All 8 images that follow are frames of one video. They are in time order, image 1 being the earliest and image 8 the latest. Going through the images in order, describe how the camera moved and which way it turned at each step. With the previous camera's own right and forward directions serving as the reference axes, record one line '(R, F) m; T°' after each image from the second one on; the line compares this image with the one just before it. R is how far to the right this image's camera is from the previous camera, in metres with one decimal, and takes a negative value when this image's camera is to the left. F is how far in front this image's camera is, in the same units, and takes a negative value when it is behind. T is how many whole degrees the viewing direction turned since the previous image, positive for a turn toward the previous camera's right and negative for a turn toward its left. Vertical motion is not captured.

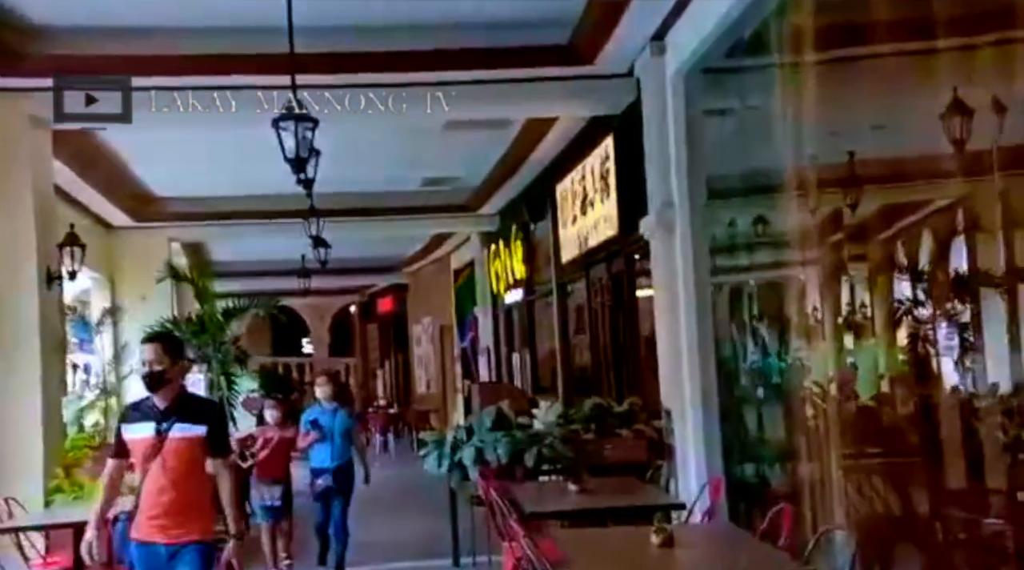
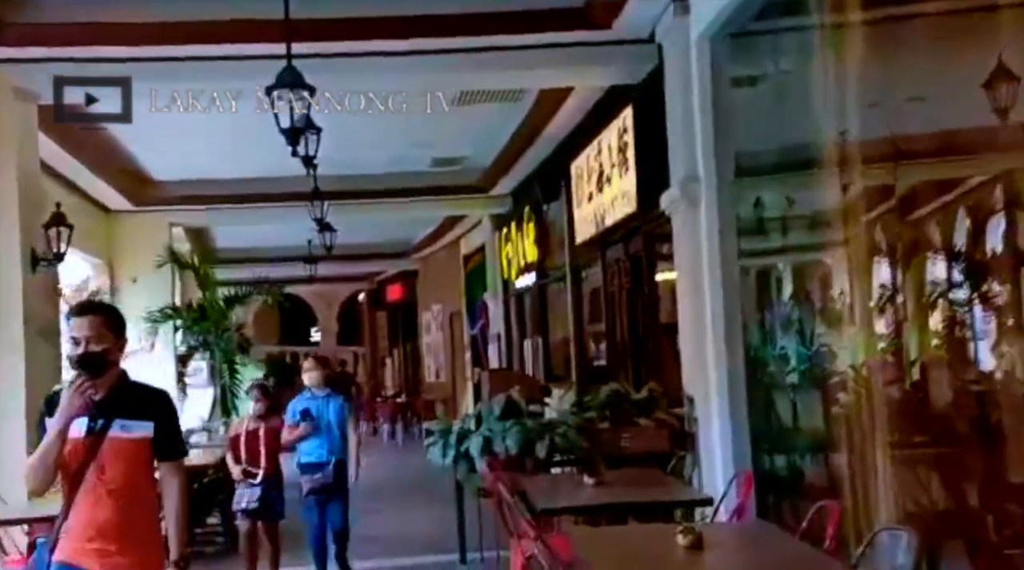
(0.0, +0.4) m; -1°
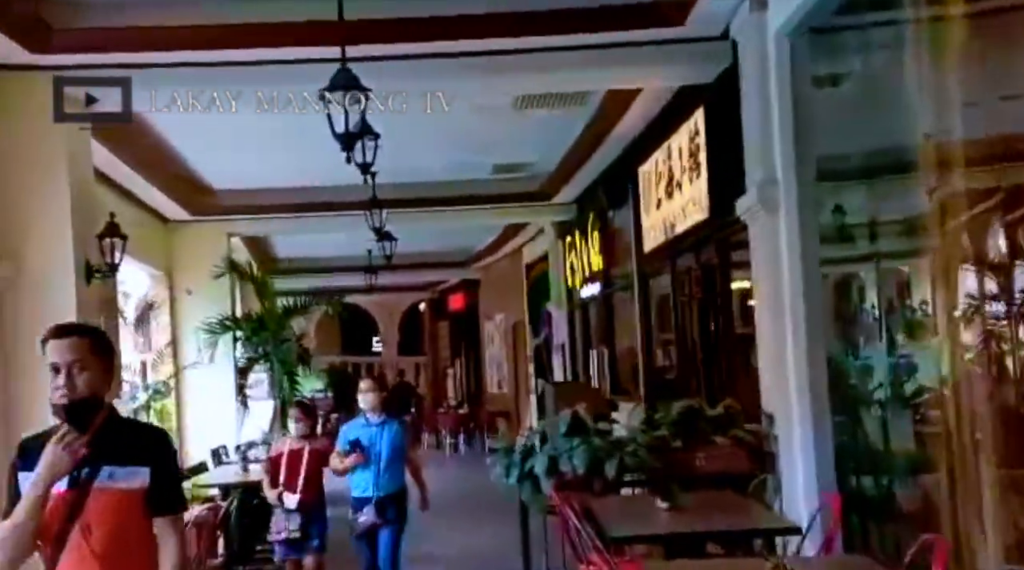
(0.0, +0.3) m; -3°
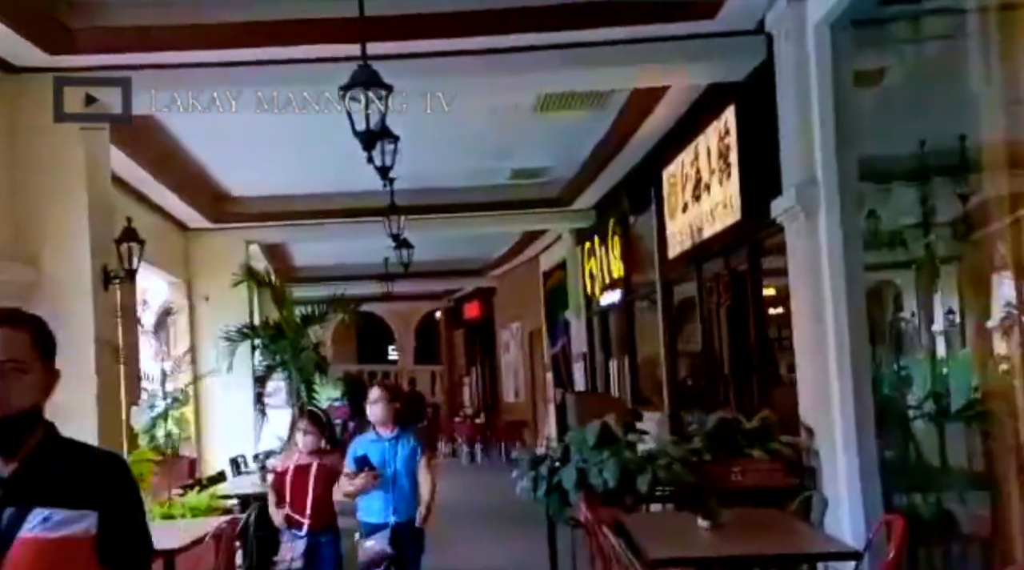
(-0.1, +0.2) m; -1°
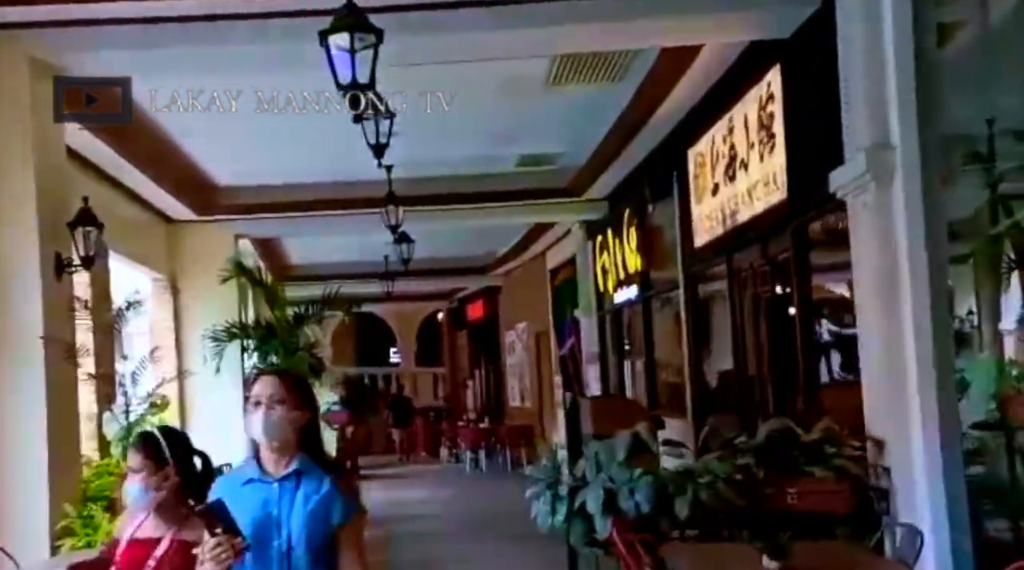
(-0.1, +0.8) m; 0°
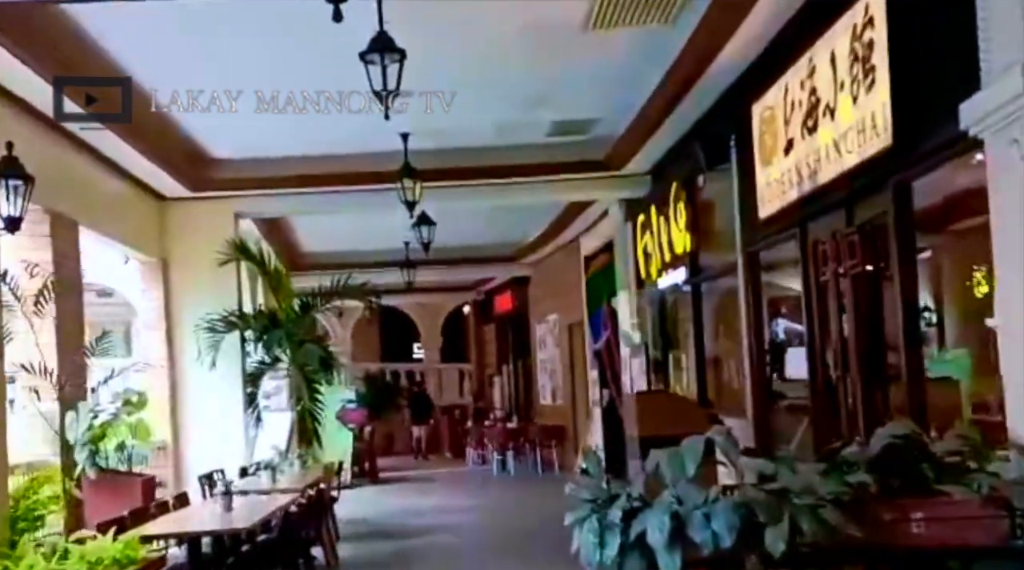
(0.0, +1.2) m; -2°
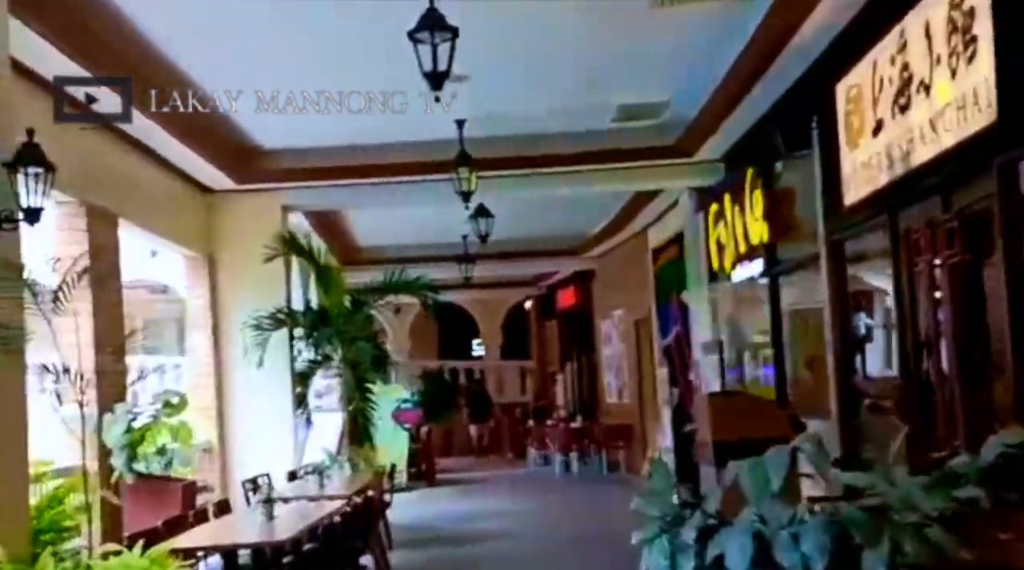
(0.0, +0.5) m; -3°
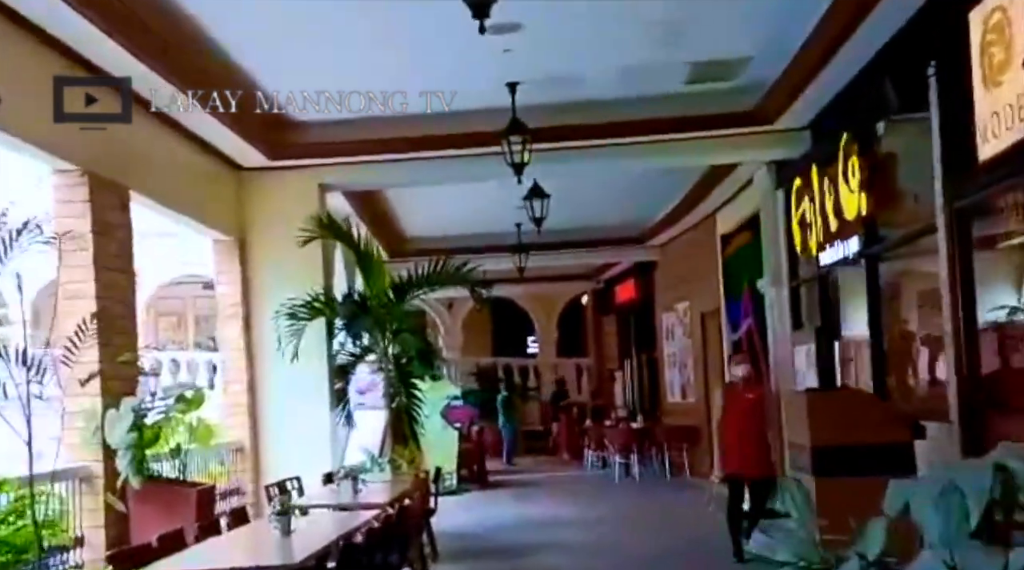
(0.0, +0.9) m; -3°
